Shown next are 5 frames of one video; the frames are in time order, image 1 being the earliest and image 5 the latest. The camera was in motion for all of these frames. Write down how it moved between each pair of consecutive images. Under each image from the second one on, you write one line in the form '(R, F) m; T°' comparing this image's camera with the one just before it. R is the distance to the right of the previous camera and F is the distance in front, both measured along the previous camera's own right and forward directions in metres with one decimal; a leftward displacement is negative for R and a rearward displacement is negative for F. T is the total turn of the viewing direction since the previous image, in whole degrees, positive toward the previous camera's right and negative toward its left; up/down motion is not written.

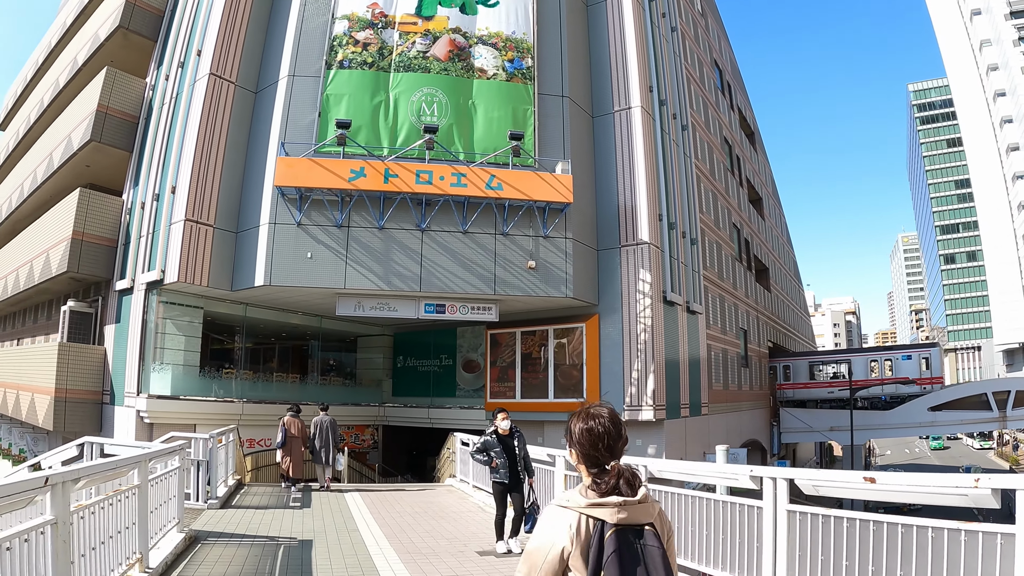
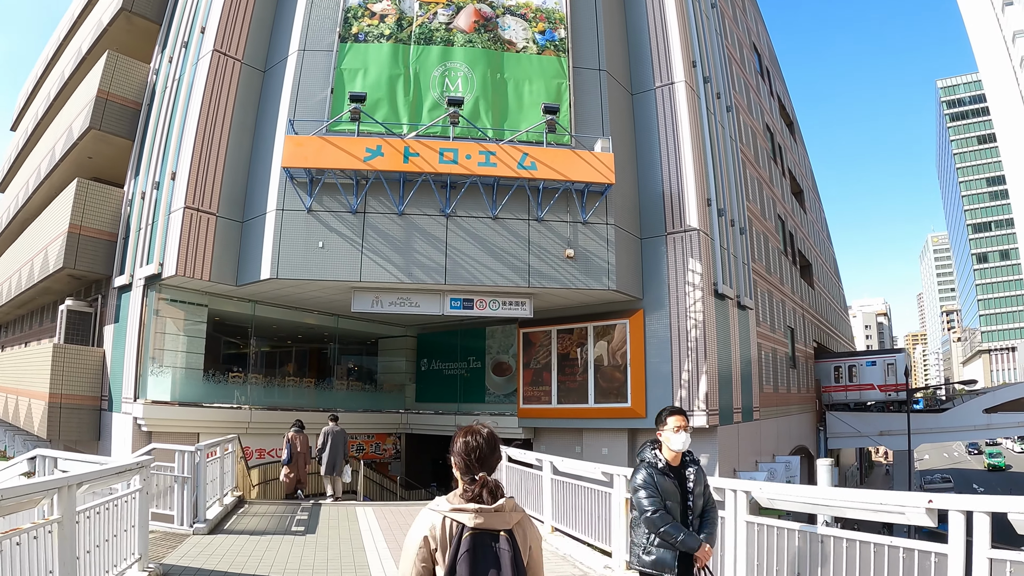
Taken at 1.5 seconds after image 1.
(-0.4, +2.0) m; -2°
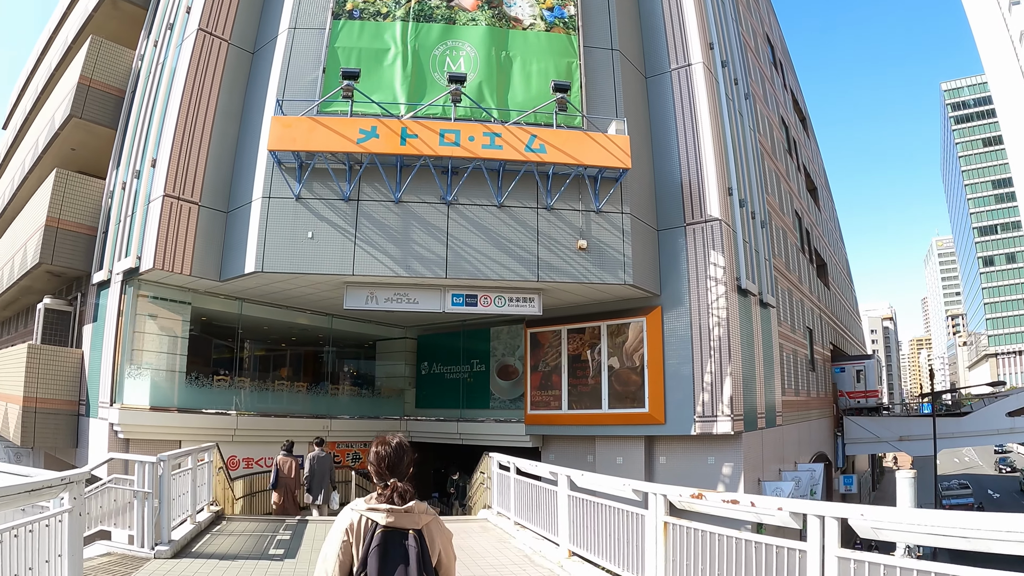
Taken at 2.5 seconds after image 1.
(-0.1, +1.4) m; 0°
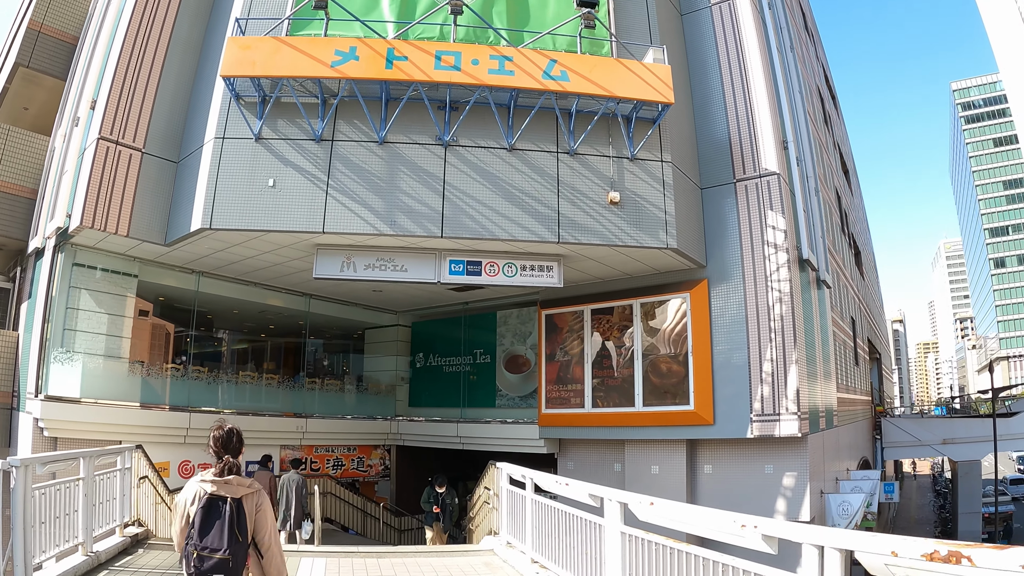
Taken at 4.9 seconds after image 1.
(-0.2, +3.0) m; 0°
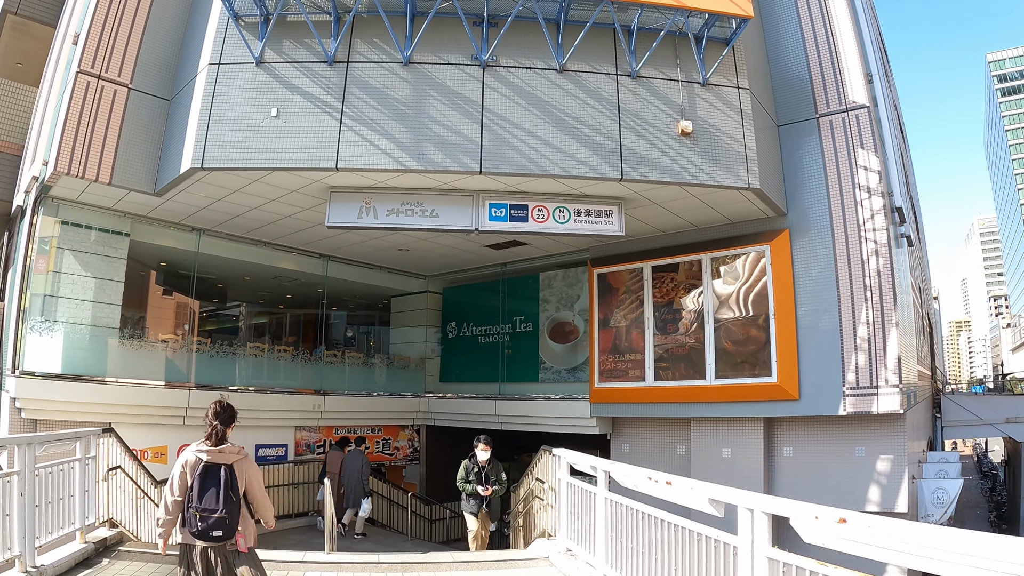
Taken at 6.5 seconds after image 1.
(-0.4, +1.9) m; -2°
